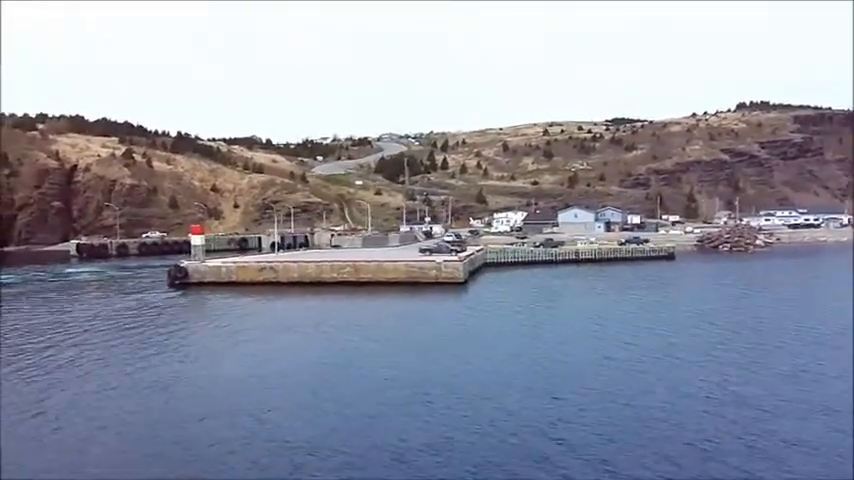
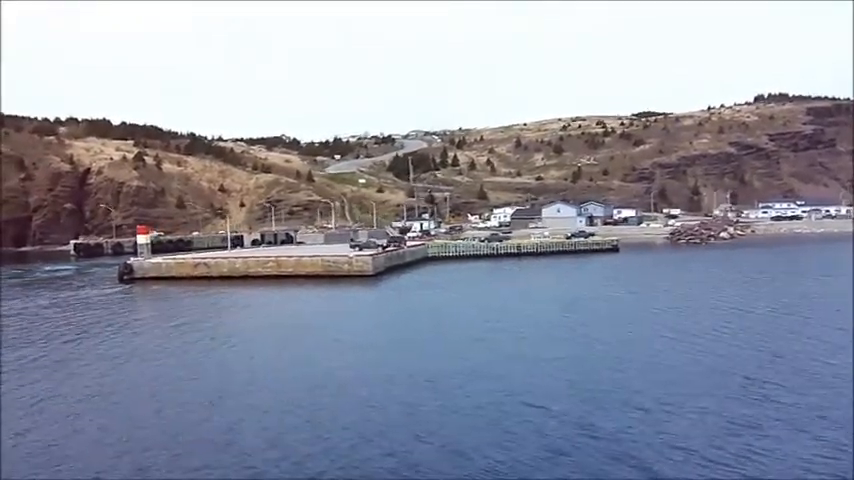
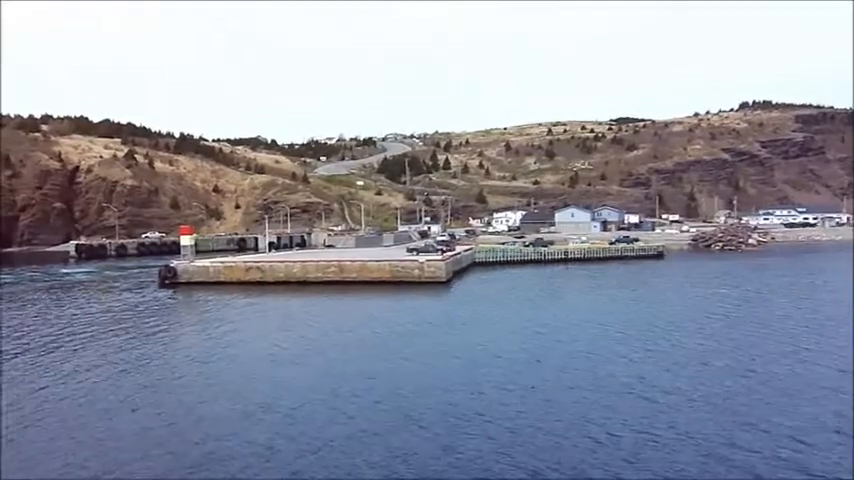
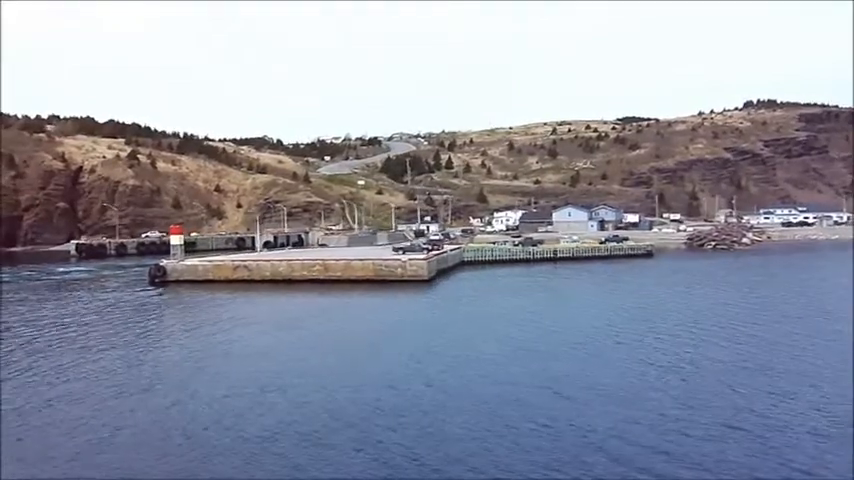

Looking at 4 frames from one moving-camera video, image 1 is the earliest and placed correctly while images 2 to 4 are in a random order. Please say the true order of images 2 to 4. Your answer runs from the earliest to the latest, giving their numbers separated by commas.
3, 4, 2
